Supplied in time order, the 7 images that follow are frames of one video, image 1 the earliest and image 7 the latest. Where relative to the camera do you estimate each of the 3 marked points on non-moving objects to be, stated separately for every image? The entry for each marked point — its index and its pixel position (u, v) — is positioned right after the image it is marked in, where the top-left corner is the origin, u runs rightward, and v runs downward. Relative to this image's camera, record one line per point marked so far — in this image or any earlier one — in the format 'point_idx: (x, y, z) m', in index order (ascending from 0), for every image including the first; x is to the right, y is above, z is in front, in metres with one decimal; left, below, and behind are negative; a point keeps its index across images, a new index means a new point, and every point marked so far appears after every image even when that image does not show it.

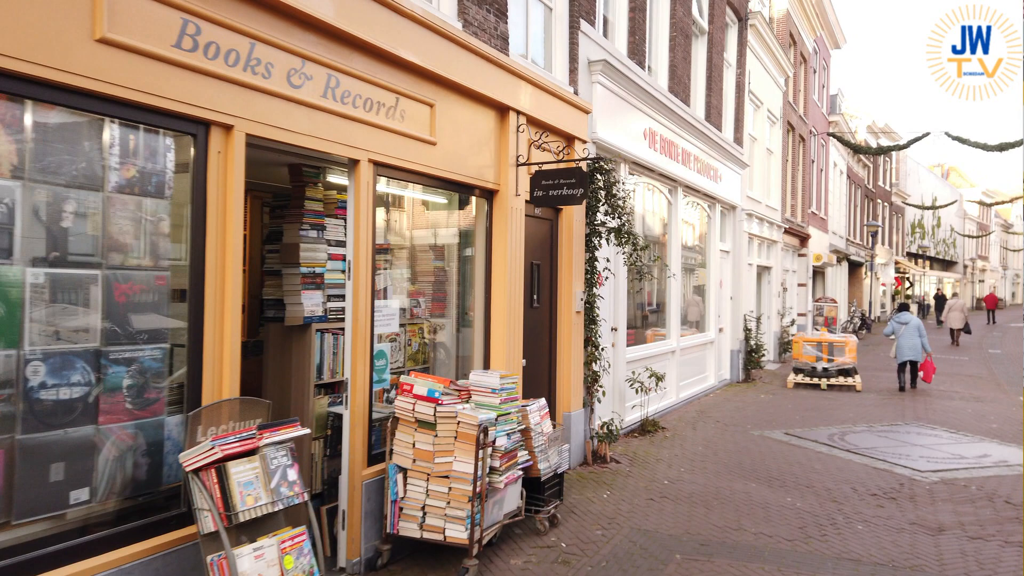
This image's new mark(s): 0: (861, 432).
0: (+4.3, -1.7, +9.1) m
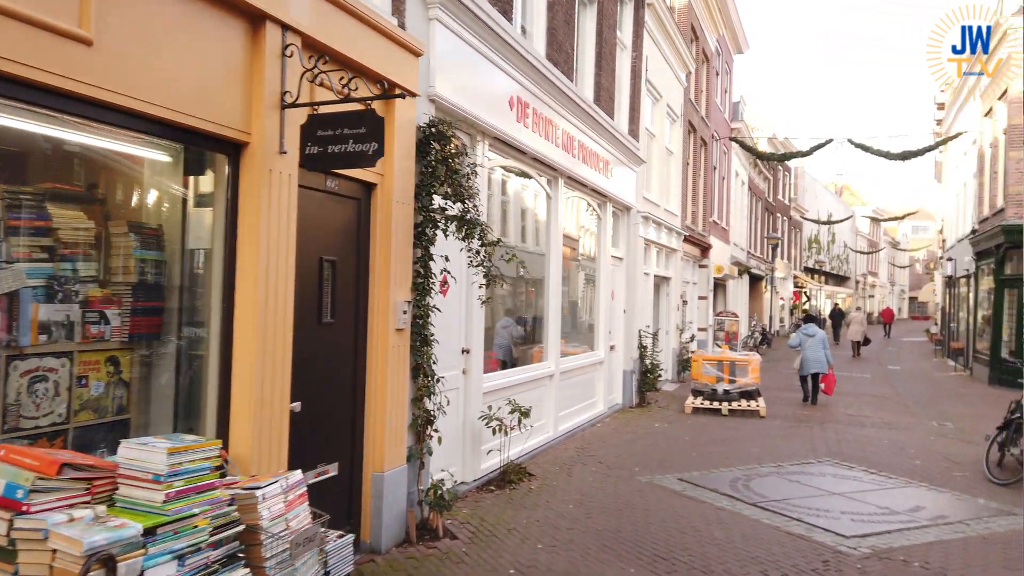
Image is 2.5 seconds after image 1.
0: (+2.6, -1.9, +7.4) m
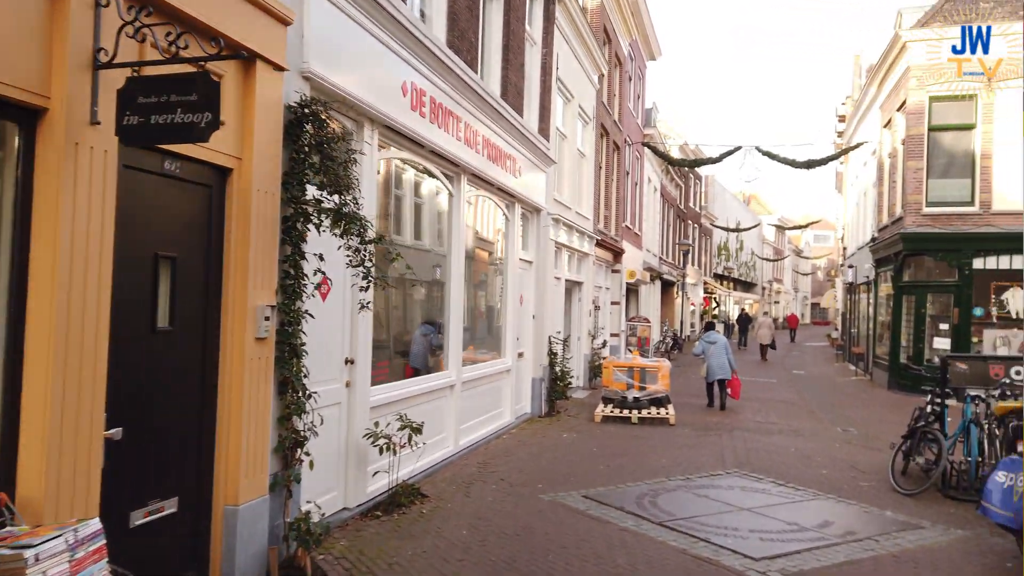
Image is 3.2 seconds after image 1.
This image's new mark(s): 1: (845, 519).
0: (+1.6, -1.9, +7.1) m
1: (+2.8, -1.9, +6.2) m
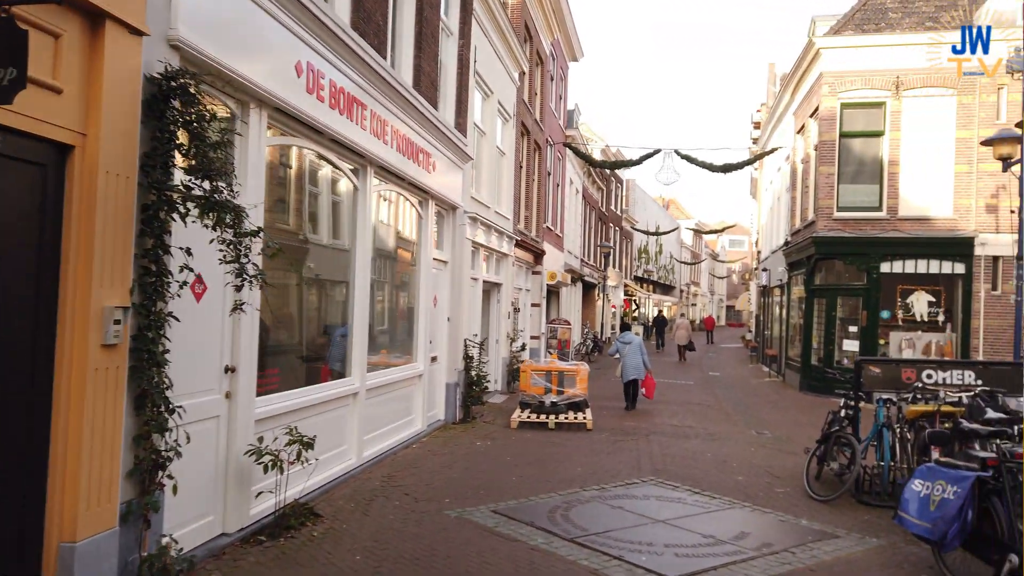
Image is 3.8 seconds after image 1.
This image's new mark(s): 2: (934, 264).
0: (+0.7, -1.9, +6.7) m
1: (+2.0, -1.9, +6.0) m
2: (+8.4, +0.5, +14.8) m
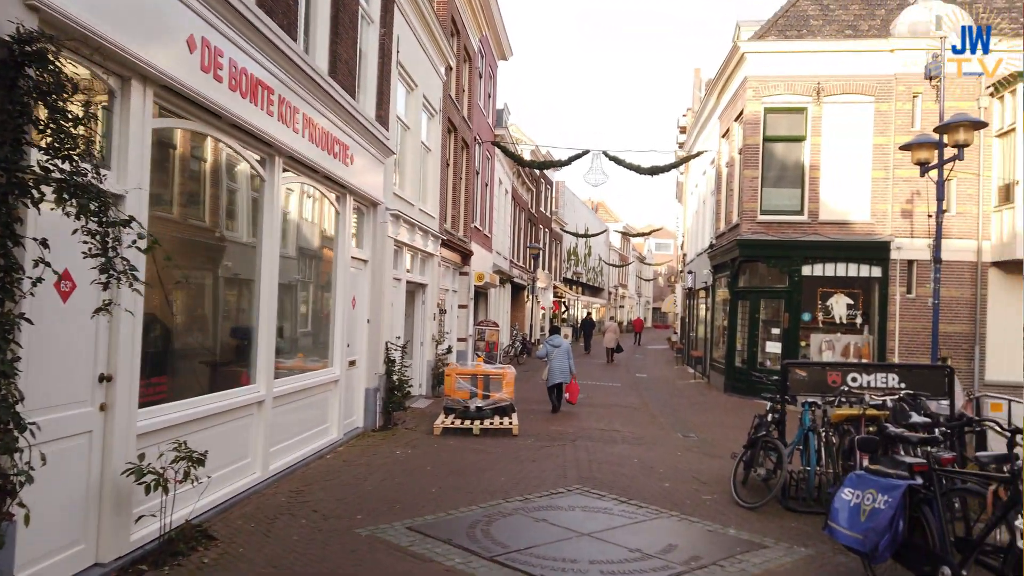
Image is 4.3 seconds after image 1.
0: (0.0, -1.9, +6.4) m
1: (+1.4, -1.9, +5.7) m
2: (+6.9, +0.4, +15.1) m
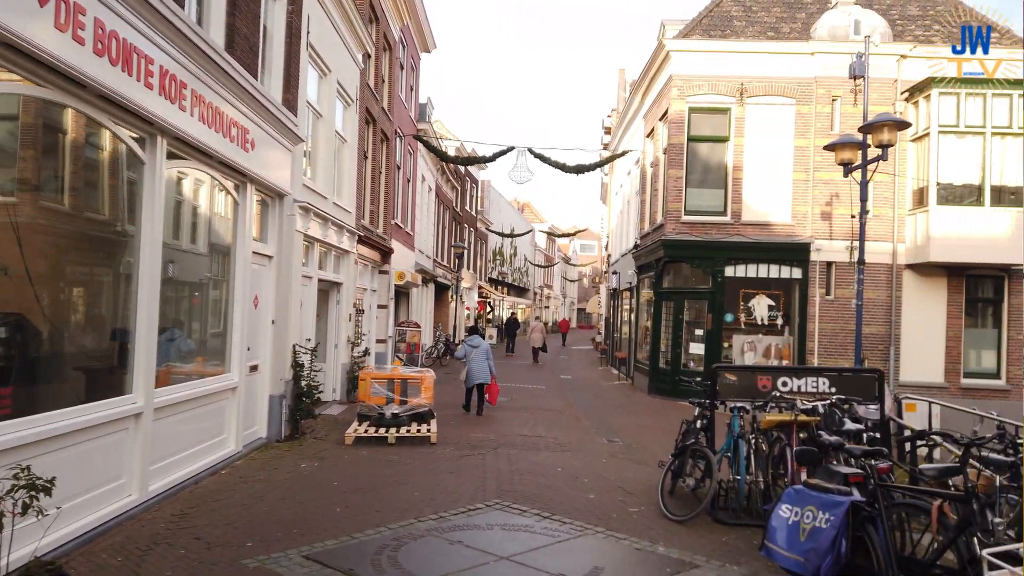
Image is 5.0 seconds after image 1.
0: (-0.7, -1.9, +5.8) m
1: (+0.7, -1.9, +5.3) m
2: (+5.4, +0.4, +15.2) m
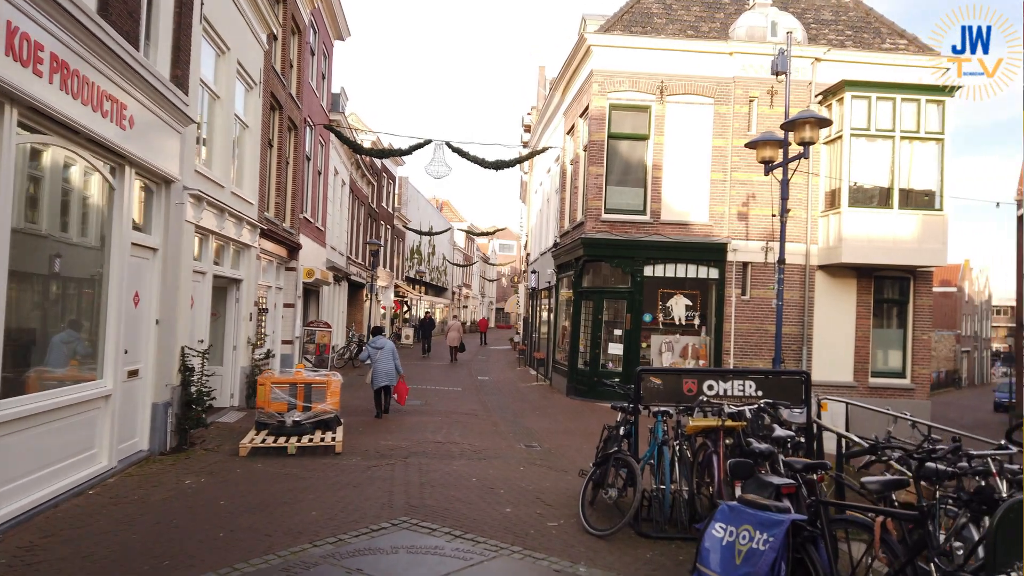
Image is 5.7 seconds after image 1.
0: (-1.3, -1.9, +5.1) m
1: (+0.1, -1.9, +4.8) m
2: (+3.7, +0.4, +15.1) m
